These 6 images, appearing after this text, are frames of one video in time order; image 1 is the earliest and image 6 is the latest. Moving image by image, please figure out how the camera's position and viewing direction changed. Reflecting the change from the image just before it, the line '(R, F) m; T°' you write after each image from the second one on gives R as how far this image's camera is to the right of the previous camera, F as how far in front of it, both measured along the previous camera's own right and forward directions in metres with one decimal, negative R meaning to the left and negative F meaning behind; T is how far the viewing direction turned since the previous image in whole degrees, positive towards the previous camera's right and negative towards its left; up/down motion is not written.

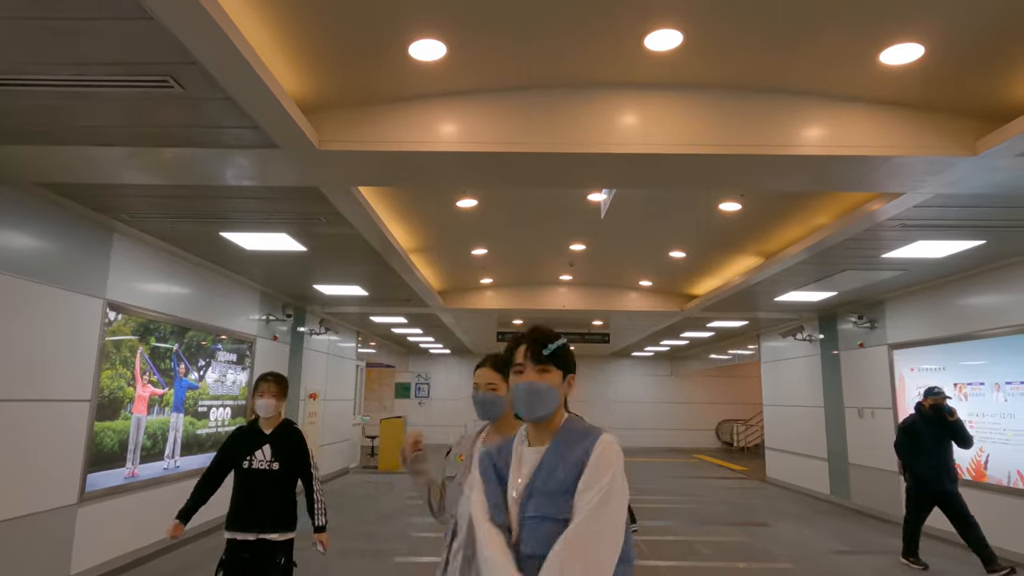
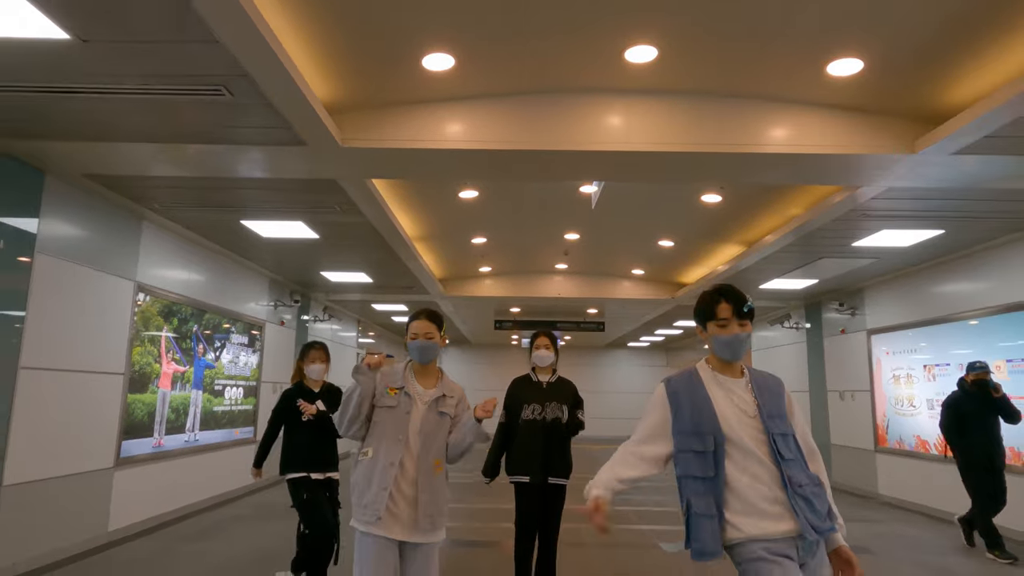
(0.0, -0.5) m; 0°
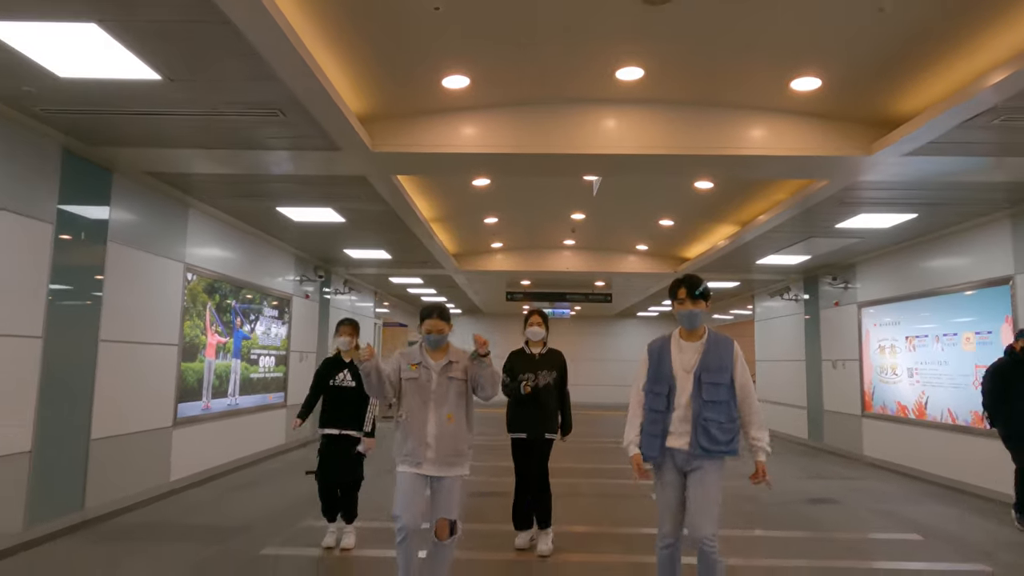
(0.0, -0.7) m; -1°
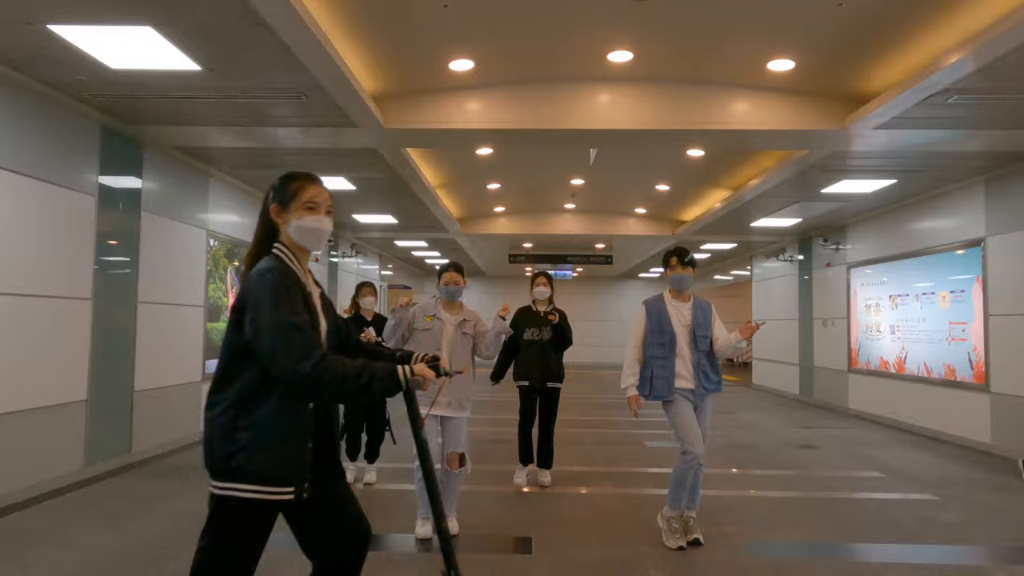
(0.0, -0.5) m; 0°
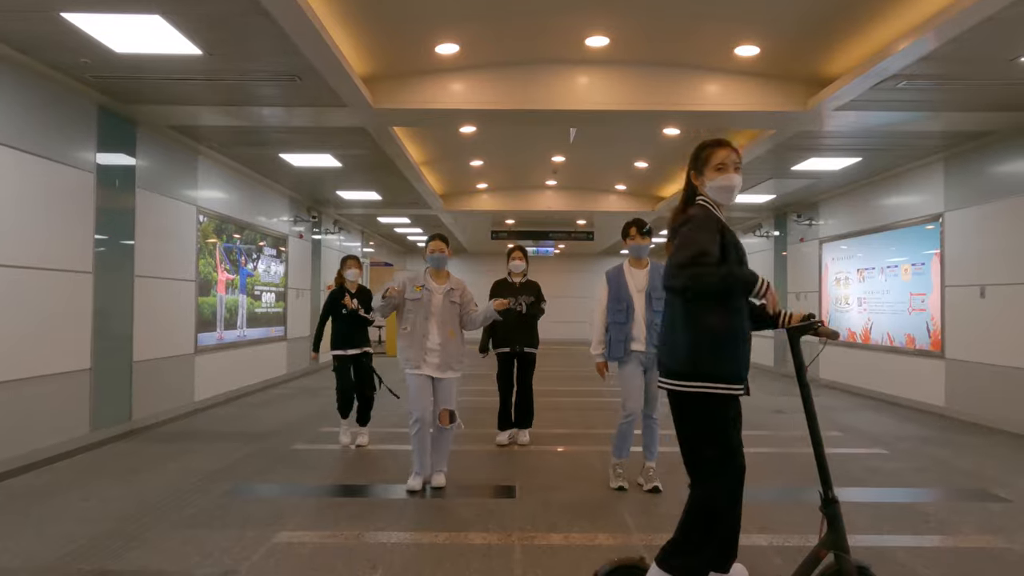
(0.0, -0.3) m; +2°
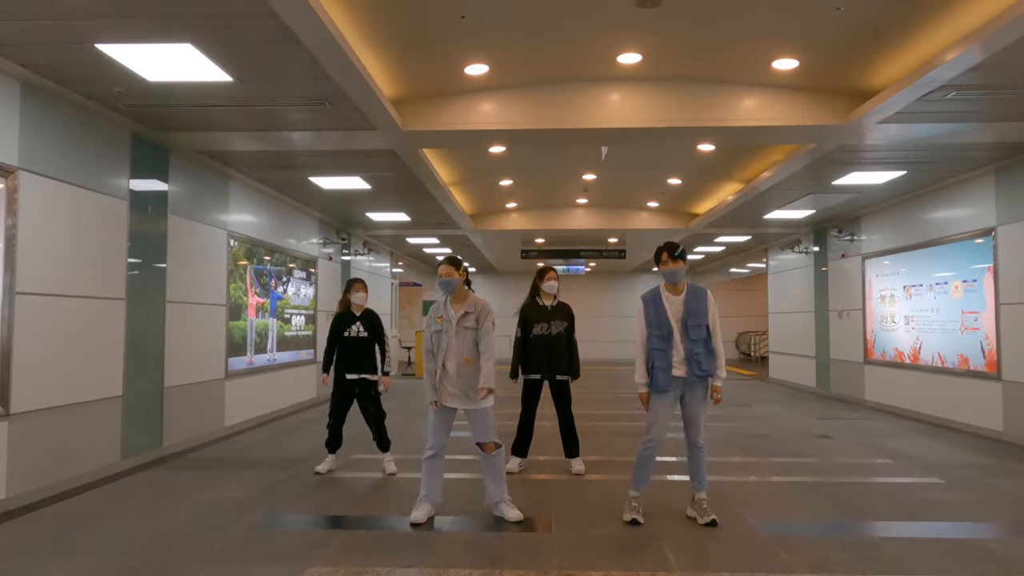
(0.0, +0.1) m; -3°
